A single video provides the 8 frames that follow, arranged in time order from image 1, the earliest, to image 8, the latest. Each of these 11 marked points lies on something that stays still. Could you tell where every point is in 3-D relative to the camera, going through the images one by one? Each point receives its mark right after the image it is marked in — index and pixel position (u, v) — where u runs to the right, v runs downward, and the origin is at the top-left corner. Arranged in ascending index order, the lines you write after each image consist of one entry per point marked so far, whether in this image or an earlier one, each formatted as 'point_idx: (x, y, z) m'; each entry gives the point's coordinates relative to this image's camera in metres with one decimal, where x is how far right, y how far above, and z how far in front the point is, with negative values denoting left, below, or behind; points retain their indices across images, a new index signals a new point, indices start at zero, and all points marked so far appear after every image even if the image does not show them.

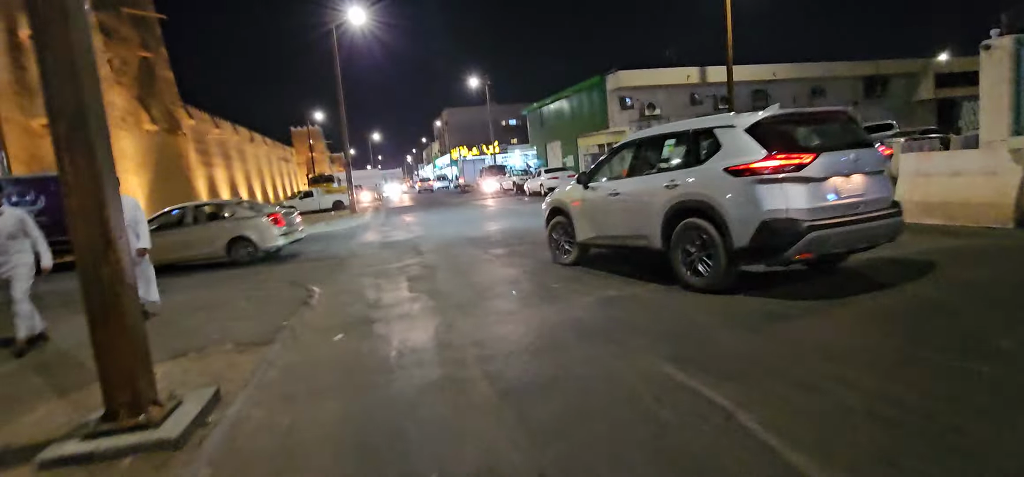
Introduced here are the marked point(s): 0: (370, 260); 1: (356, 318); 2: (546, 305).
0: (-2.6, -0.5, +12.4) m
1: (-1.5, -0.8, +6.5) m
2: (+0.3, -0.7, +6.7) m
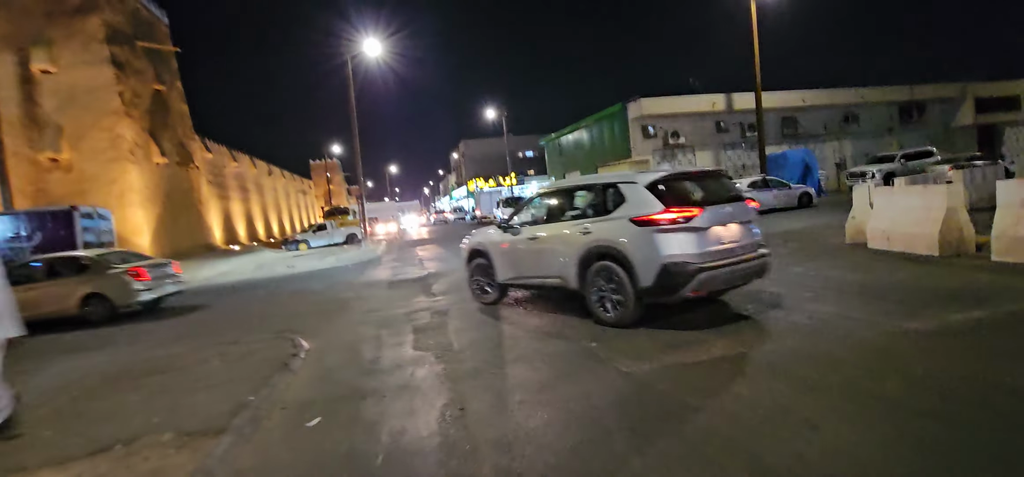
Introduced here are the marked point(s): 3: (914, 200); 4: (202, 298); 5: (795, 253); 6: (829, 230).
0: (-2.2, -1.2, +11.1) m
1: (-1.3, -1.2, +5.1) m
2: (+0.6, -1.1, +5.3) m
3: (+6.8, +0.7, +11.6) m
4: (-6.8, -1.3, +14.7) m
5: (+5.6, -0.3, +13.4) m
6: (+7.7, +0.2, +16.2) m
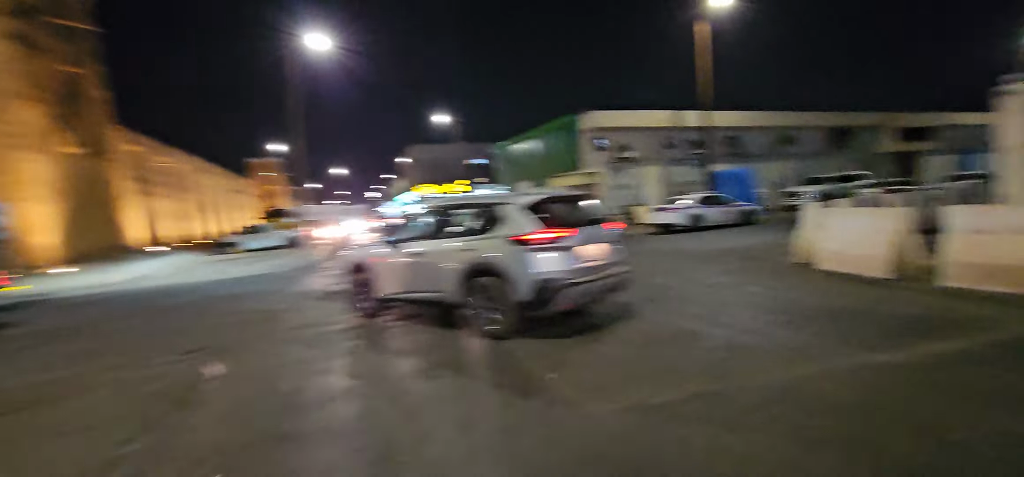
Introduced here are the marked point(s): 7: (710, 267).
0: (-3.1, -1.3, +10.1) m
1: (-1.7, -1.2, +4.2) m
2: (+0.2, -1.2, +4.5) m
3: (+5.9, +0.3, +11.3) m
4: (-8.0, -1.4, +13.3) m
5: (+4.5, -0.6, +13.0) m
6: (+6.4, -0.3, +16.1) m
7: (+4.1, -0.6, +14.0) m
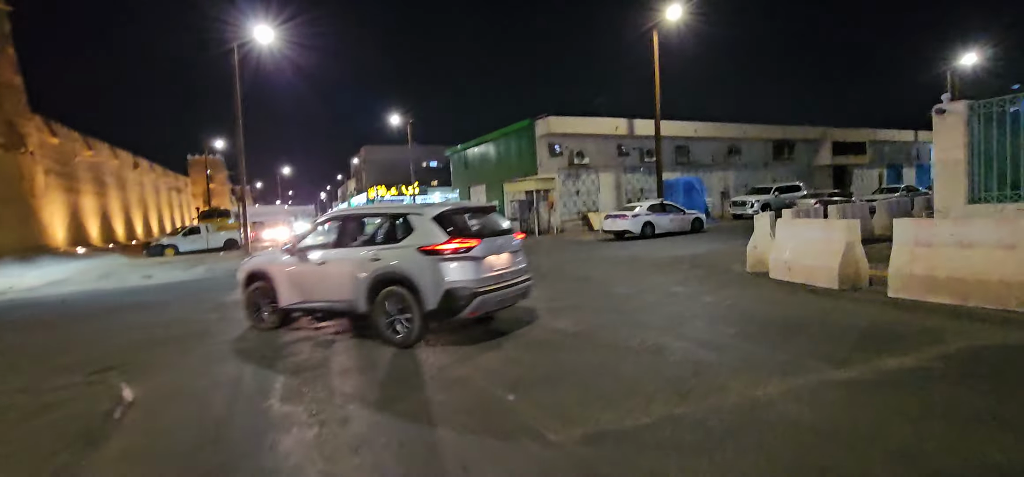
0: (-3.8, -1.3, +9.5) m
1: (-1.9, -1.3, +3.7) m
2: (-0.1, -1.3, +4.2) m
3: (+5.1, +0.1, +11.4) m
4: (-8.9, -1.4, +12.3) m
5: (+3.6, -0.8, +13.0) m
6: (+5.3, -0.5, +16.2) m
7: (+3.1, -0.8, +13.9) m
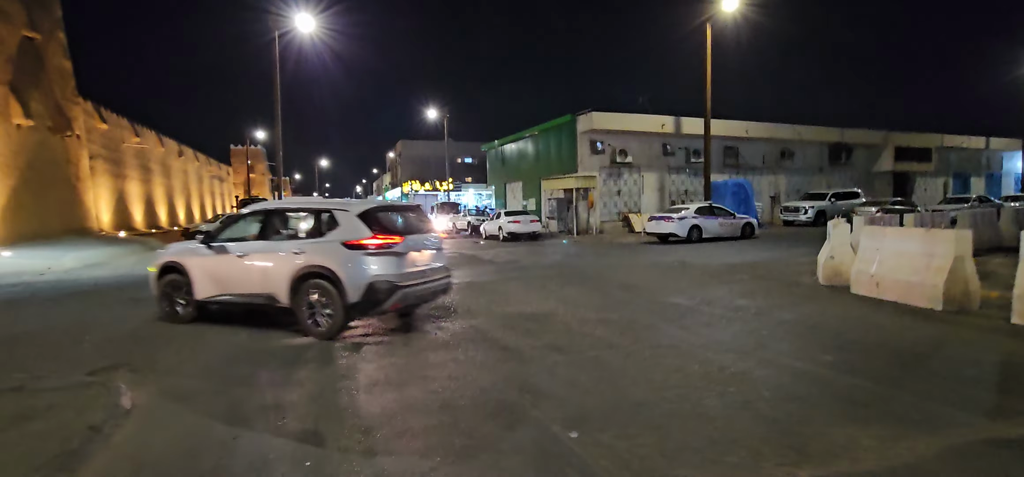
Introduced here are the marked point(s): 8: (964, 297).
0: (-3.1, -1.2, +8.6) m
1: (-1.5, -1.2, +2.7) m
2: (+0.3, -1.3, +3.1) m
3: (+5.9, -0.1, +10.0) m
4: (-8.1, -1.1, +11.6) m
5: (+4.4, -0.9, +11.7) m
6: (+6.3, -0.7, +14.8) m
7: (+4.0, -0.9, +12.6) m
8: (+6.2, -0.8, +9.1) m
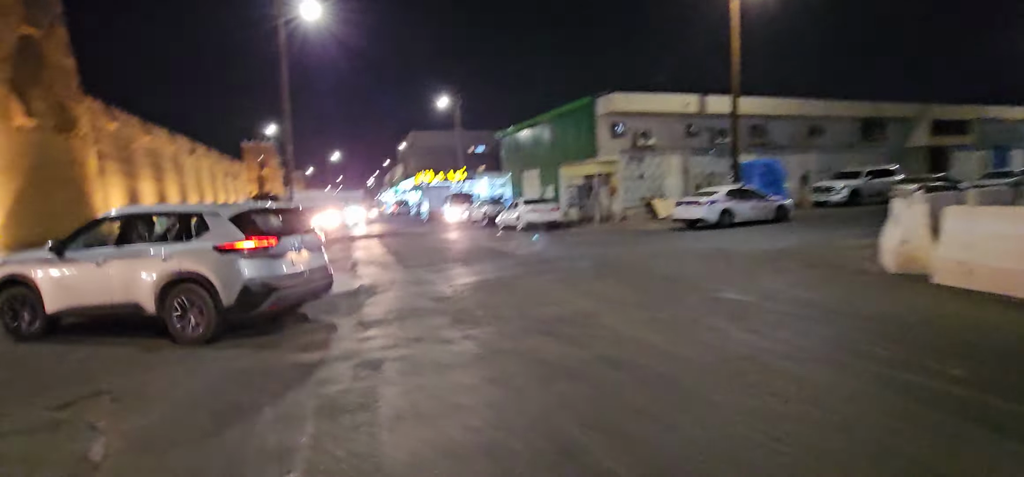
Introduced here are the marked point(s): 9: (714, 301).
0: (-2.7, -1.2, +7.5) m
1: (-1.2, -1.3, +1.6) m
2: (+0.7, -1.3, +2.0) m
3: (+6.3, +0.2, +8.7) m
4: (-7.5, -1.2, +10.7) m
5: (+4.9, -0.7, +10.5) m
6: (+6.8, -0.3, +13.5) m
7: (+4.5, -0.6, +11.4) m
8: (+6.7, -0.6, +7.8) m
9: (+2.9, -0.9, +9.3) m
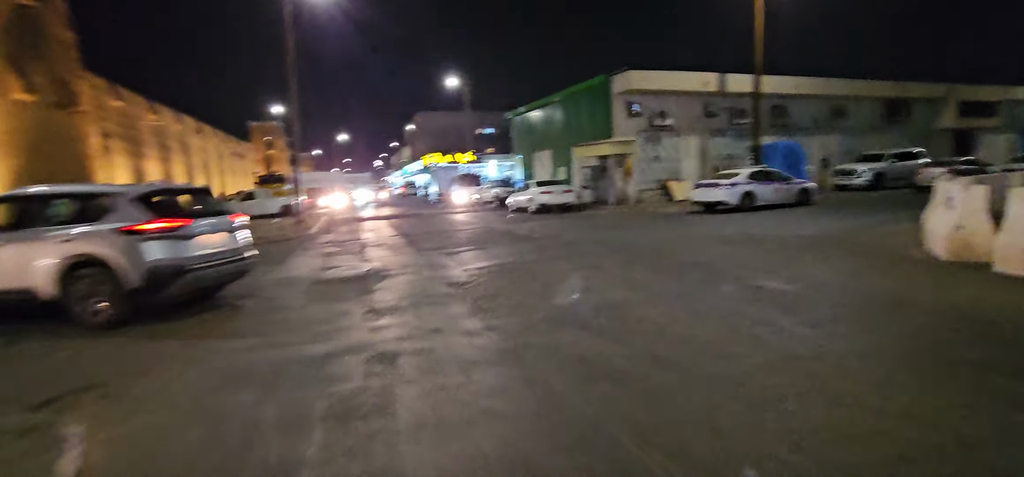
0: (-2.4, -1.0, +6.8) m
1: (-1.0, -1.3, +0.9) m
2: (+0.9, -1.3, +1.3) m
3: (+6.6, +0.4, +7.9) m
4: (-7.2, -0.8, +10.0) m
5: (+5.3, -0.5, +9.7) m
6: (+7.2, 0.0, +12.7) m
7: (+4.9, -0.4, +10.6) m
8: (+7.0, -0.4, +7.0) m
9: (+3.2, -0.7, +8.5) m
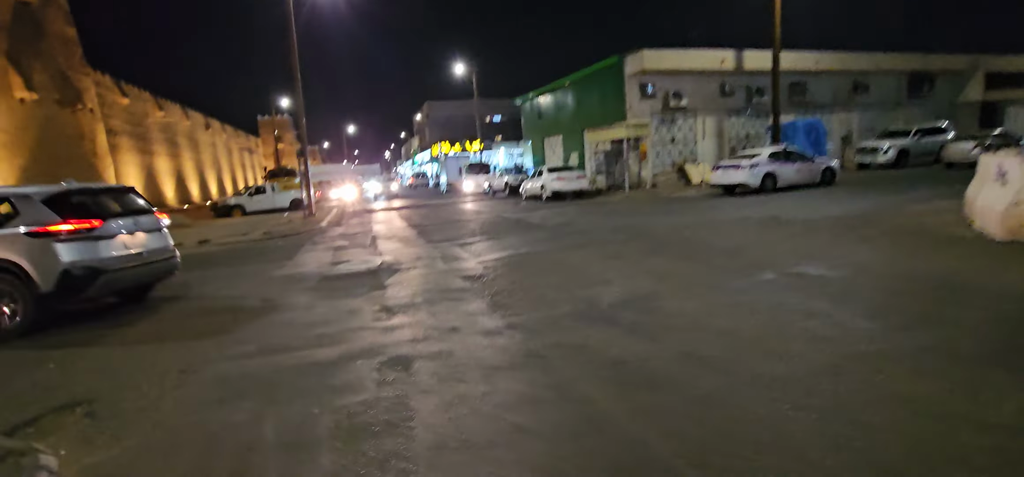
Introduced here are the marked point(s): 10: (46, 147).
0: (-2.1, -1.0, +6.3) m
1: (-0.8, -1.3, +0.3) m
2: (+1.0, -1.3, +0.6) m
3: (+6.9, +0.6, +7.2) m
4: (-6.9, -0.9, +9.6) m
5: (+5.5, -0.2, +9.0) m
6: (+7.5, +0.4, +11.9) m
7: (+5.2, -0.1, +9.9) m
8: (+7.2, -0.2, +6.3) m
9: (+3.4, -0.5, +7.8) m
10: (-14.1, +2.8, +19.9) m
